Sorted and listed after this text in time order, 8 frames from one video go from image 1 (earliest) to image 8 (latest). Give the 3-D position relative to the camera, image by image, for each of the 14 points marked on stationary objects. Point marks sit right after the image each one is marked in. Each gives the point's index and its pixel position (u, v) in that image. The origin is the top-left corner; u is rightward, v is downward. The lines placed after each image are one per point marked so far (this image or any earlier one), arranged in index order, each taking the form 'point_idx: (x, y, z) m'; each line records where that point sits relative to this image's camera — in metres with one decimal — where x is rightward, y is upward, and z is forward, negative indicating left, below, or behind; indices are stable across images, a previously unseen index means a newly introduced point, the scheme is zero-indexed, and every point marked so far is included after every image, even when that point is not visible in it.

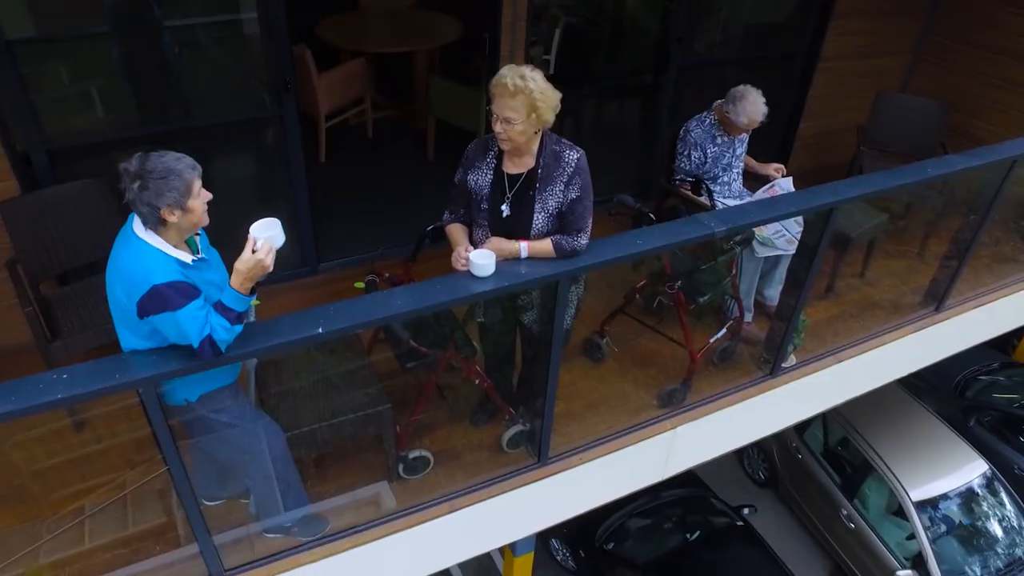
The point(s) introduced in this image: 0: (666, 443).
0: (+0.8, -0.7, +3.3) m
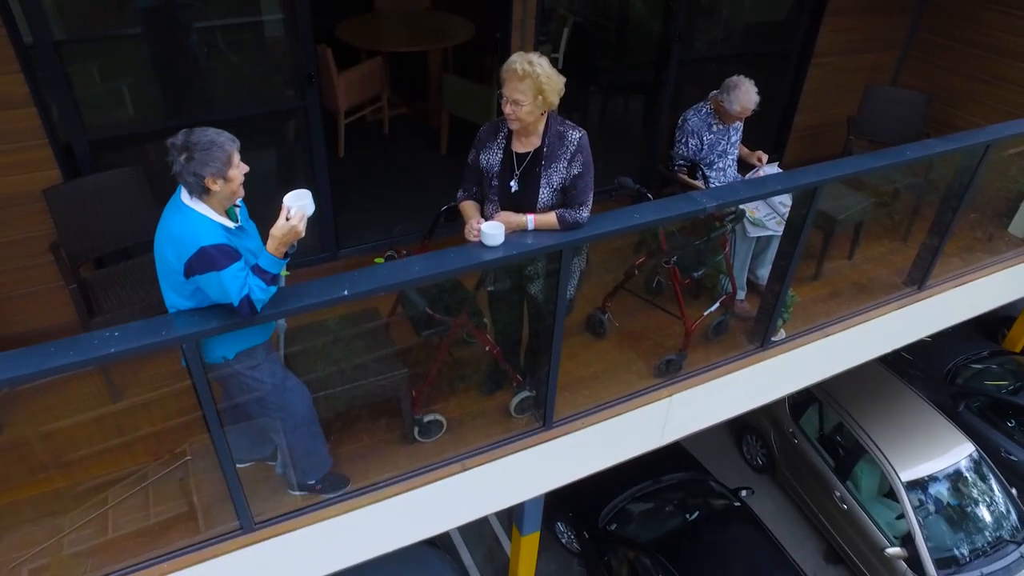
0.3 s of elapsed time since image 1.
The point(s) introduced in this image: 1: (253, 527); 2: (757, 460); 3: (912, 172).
0: (+0.8, -0.6, +3.5) m
1: (-1.1, -1.0, +2.8) m
2: (+3.1, -2.2, +8.4) m
3: (+2.2, +0.6, +3.6) m
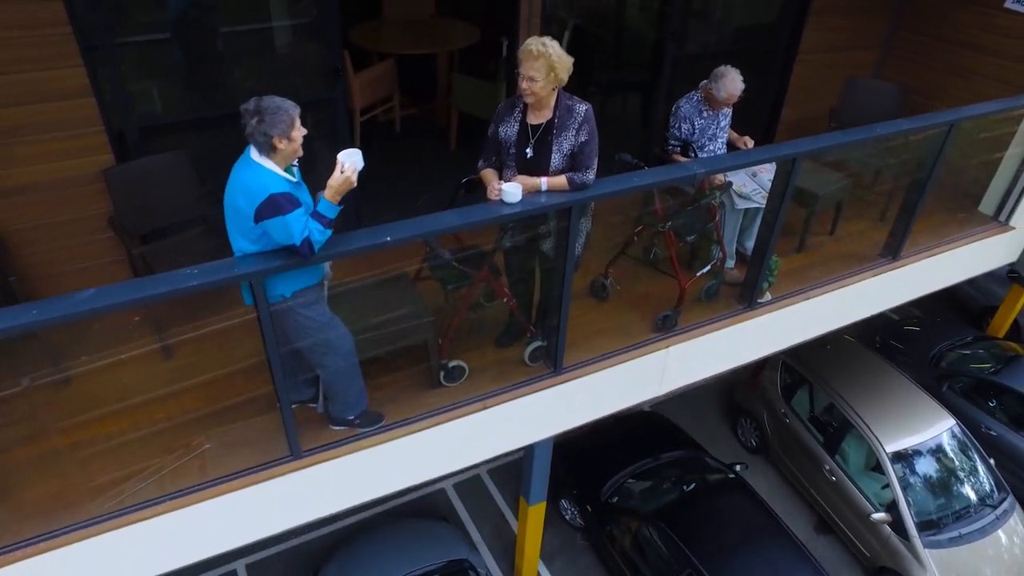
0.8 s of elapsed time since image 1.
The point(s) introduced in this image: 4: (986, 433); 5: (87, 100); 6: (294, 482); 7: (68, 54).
0: (+0.9, -0.4, +3.9) m
1: (-1.0, -0.8, +3.2) m
2: (+3.2, -2.1, +8.7) m
3: (+2.3, +0.9, +4.0) m
4: (+6.1, -1.9, +8.4) m
5: (-2.5, +1.3, +4.2) m
6: (-1.0, -0.9, +3.2) m
7: (-2.5, +1.5, +4.0) m
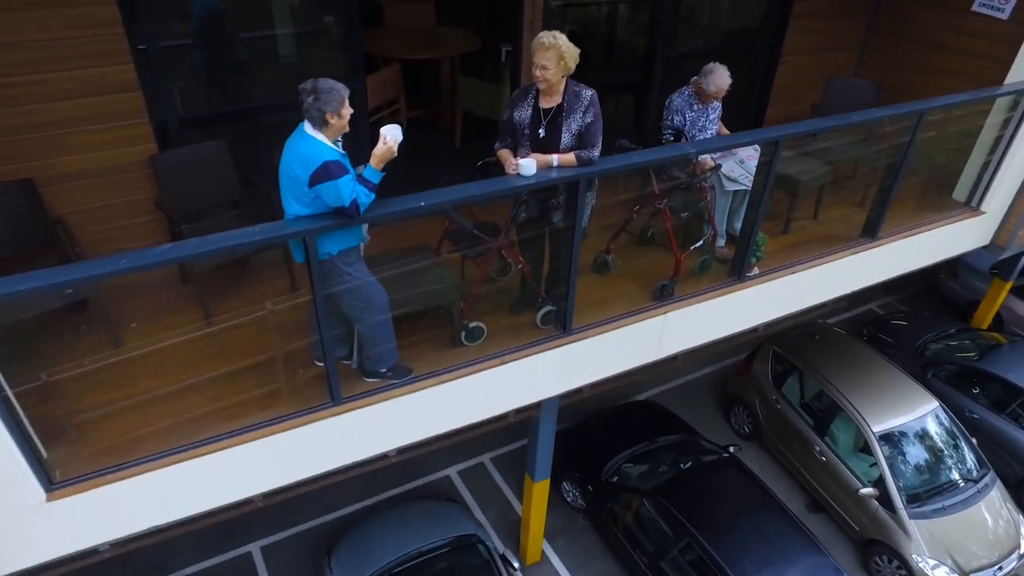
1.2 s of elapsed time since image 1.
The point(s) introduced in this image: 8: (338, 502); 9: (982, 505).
0: (+0.9, -0.2, +4.3) m
1: (-0.9, -0.6, +3.6) m
2: (+3.2, -2.0, +9.1) m
3: (+2.4, +1.0, +4.4) m
4: (+6.1, -1.7, +8.8) m
5: (-2.4, +1.4, +4.6) m
6: (-0.9, -0.7, +3.6) m
7: (-2.5, +1.7, +4.4) m
8: (-2.1, -2.6, +7.9) m
9: (+5.3, -2.5, +7.4) m
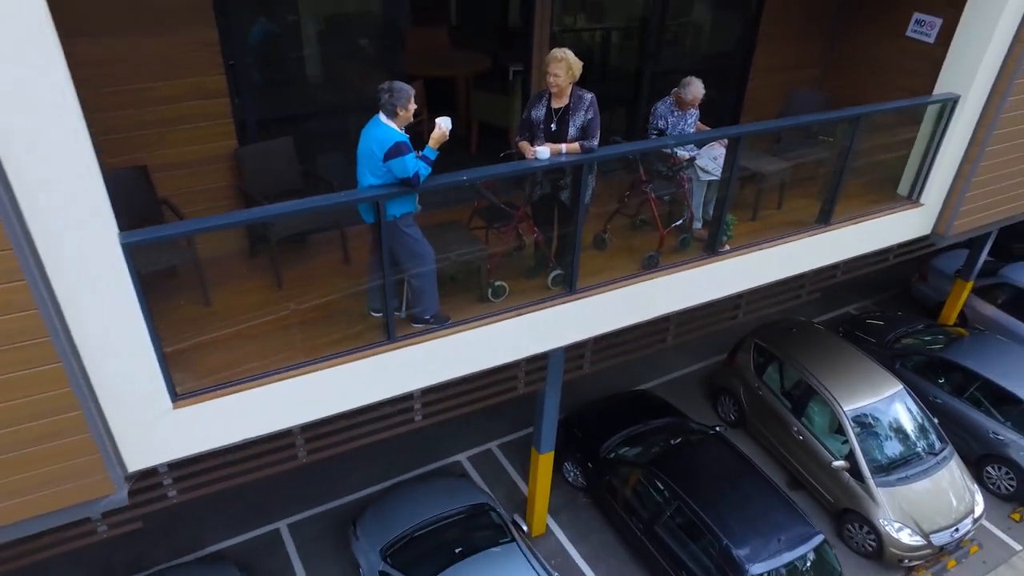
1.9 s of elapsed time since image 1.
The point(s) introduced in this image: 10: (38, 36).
0: (+1.1, 0.0, +5.2) m
1: (-0.8, -0.4, +4.4) m
2: (+3.3, -1.9, +9.9) m
3: (+2.5, +1.2, +5.4) m
4: (+6.2, -1.7, +9.7) m
5: (-2.3, +1.6, +5.5) m
6: (-0.8, -0.5, +4.4) m
7: (-2.4, +1.9, +5.3) m
8: (-2.1, -2.6, +8.7) m
9: (+5.4, -2.3, +8.2) m
10: (-1.9, +1.0, +2.8) m
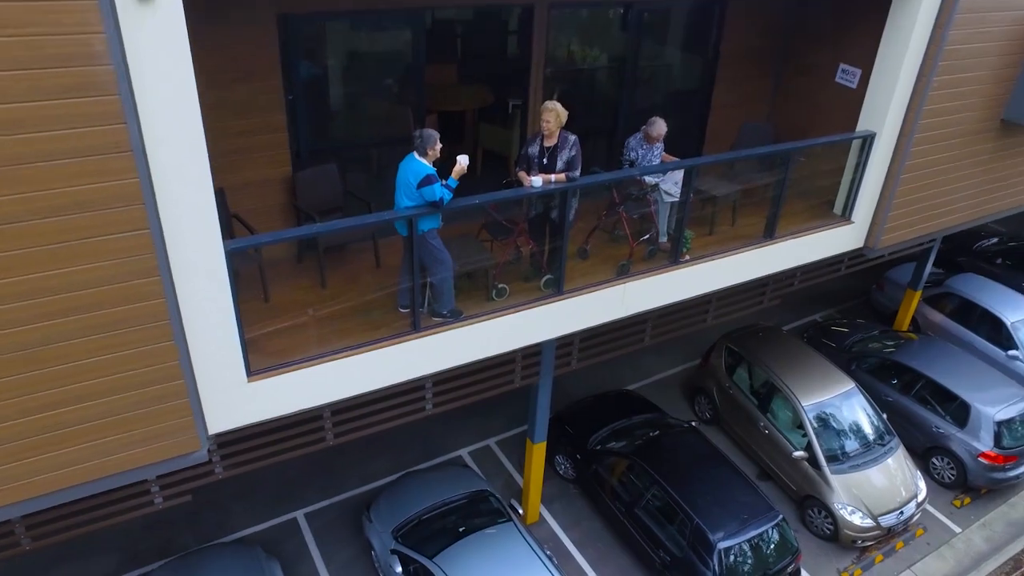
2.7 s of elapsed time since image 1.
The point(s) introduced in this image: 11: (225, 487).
0: (+1.1, -0.1, +6.3) m
1: (-0.8, -0.4, +5.5) m
2: (+3.2, -2.1, +11.0) m
3: (+2.5, +1.2, +6.6) m
4: (+6.1, -1.8, +10.8) m
5: (-2.4, +1.5, +6.6) m
6: (-0.8, -0.5, +5.5) m
7: (-2.4, +1.8, +6.5) m
8: (-2.1, -2.7, +9.6) m
9: (+5.3, -2.4, +9.3) m
10: (-1.9, +1.1, +3.9) m
11: (-4.0, -2.8, +9.2) m
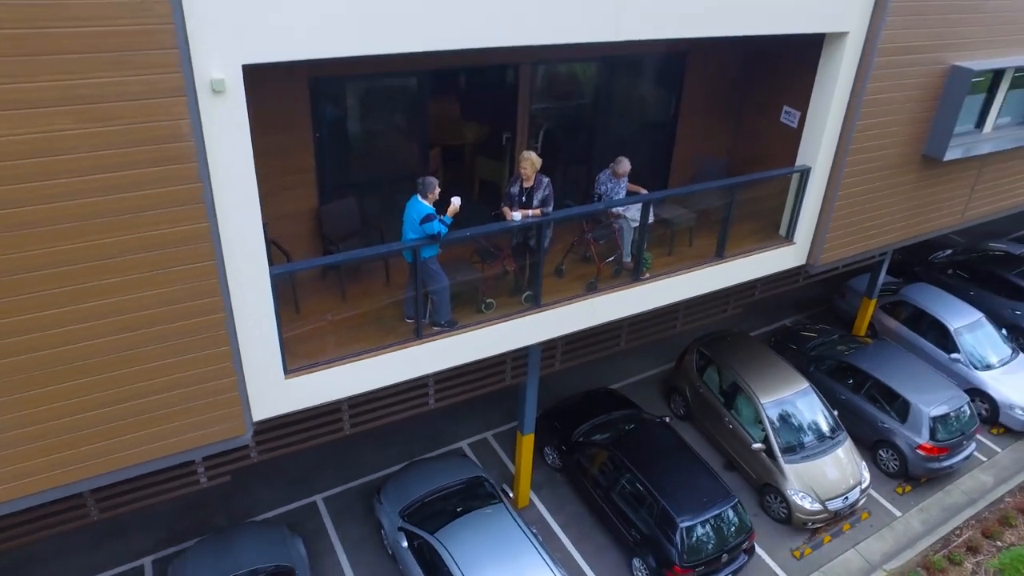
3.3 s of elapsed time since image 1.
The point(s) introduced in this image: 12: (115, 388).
0: (+0.9, -0.2, +7.5) m
1: (-0.9, -0.5, +6.7) m
2: (+3.1, -2.3, +12.2) m
3: (+2.3, +1.1, +7.8) m
4: (+6.0, -2.0, +12.0) m
5: (-2.5, +1.4, +7.8) m
6: (-1.0, -0.6, +6.7) m
7: (-2.6, +1.7, +7.7) m
8: (-2.3, -2.9, +10.8) m
9: (+5.2, -2.6, +10.5) m
10: (-2.1, +0.9, +5.1) m
11: (-4.2, -3.0, +10.4) m
12: (-3.2, -0.8, +5.2) m
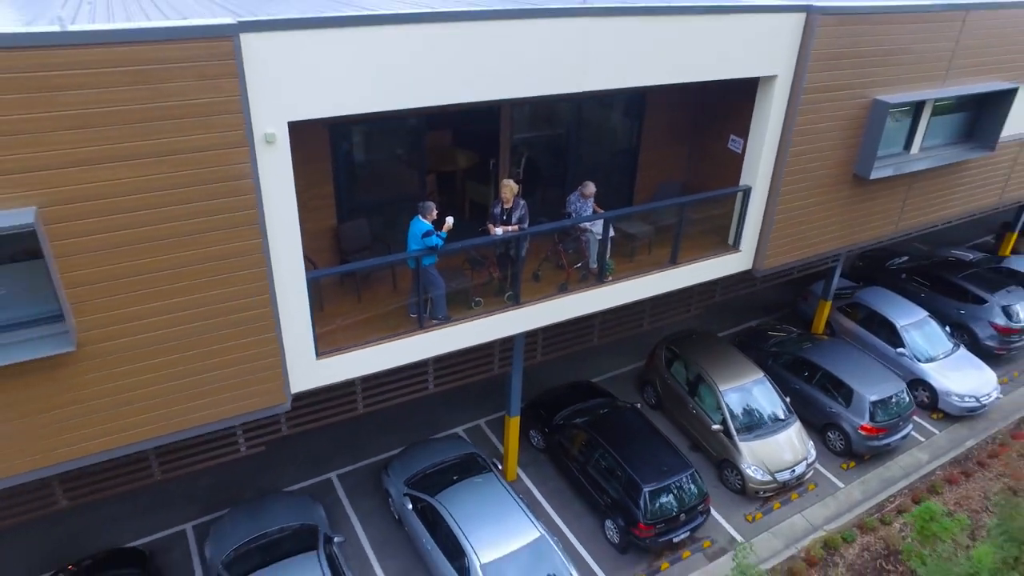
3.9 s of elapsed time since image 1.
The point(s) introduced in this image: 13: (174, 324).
0: (+0.7, -0.2, +9.1) m
1: (-1.1, -0.5, +8.3) m
2: (+3.0, -2.3, +13.7) m
3: (+2.1, +1.1, +9.3) m
4: (+5.8, -2.0, +13.5) m
5: (-2.7, +1.4, +9.5) m
6: (-1.2, -0.7, +8.3) m
7: (-2.7, +1.6, +9.3) m
8: (-2.4, -3.0, +12.4) m
9: (+5.0, -2.6, +12.0) m
10: (-2.3, +0.9, +6.7) m
11: (-4.3, -3.0, +12.0) m
12: (-3.4, -0.8, +6.9) m
13: (-3.4, -0.4, +6.6) m
